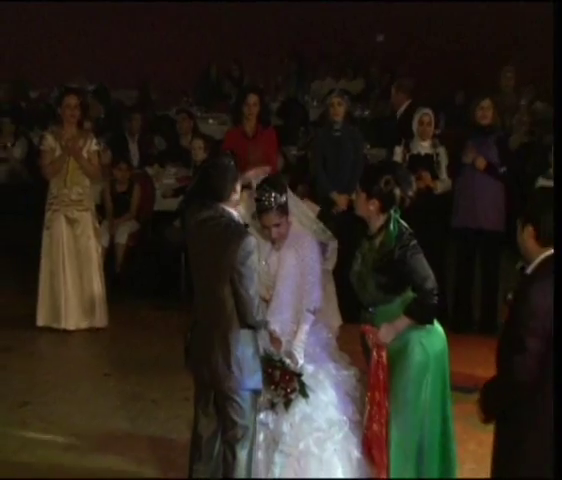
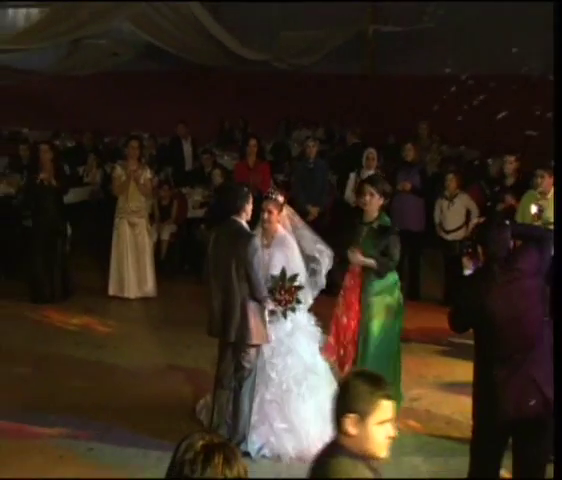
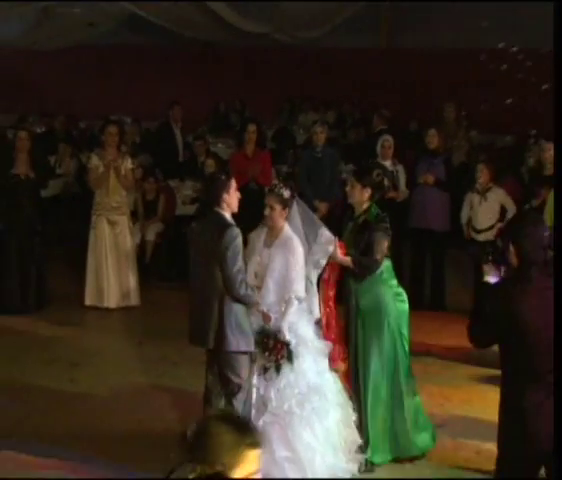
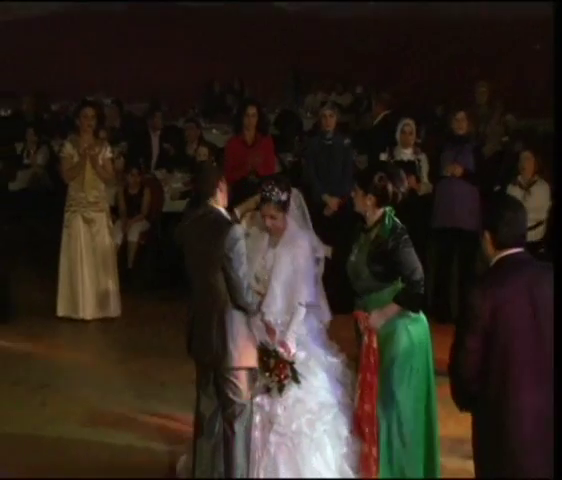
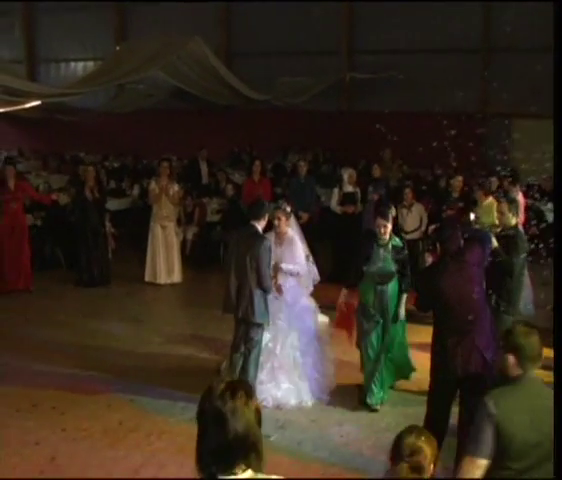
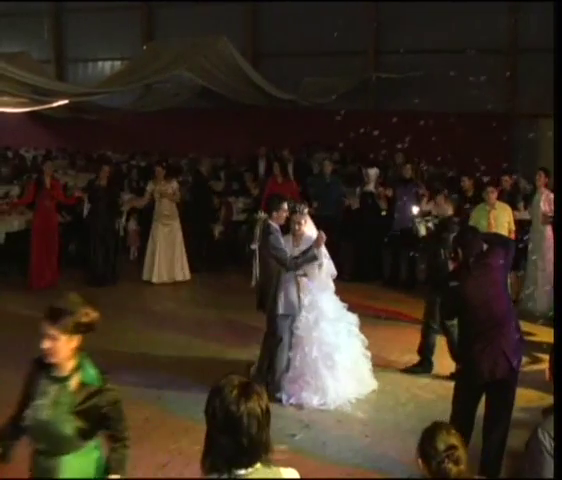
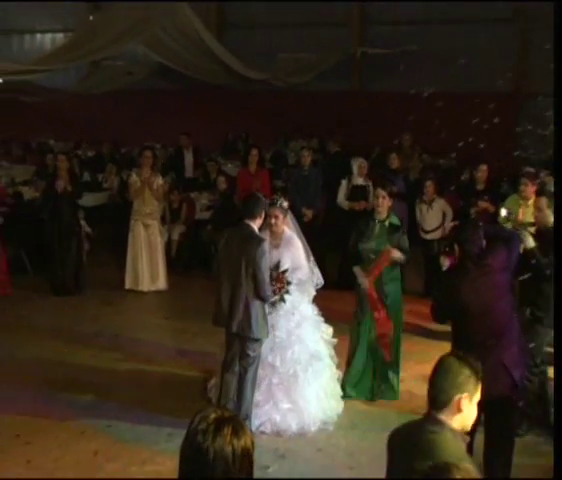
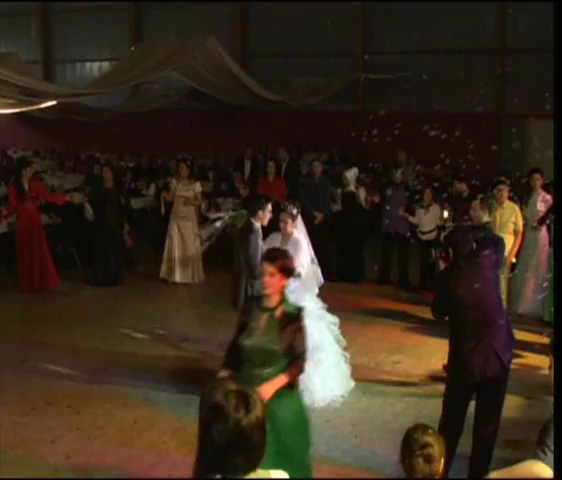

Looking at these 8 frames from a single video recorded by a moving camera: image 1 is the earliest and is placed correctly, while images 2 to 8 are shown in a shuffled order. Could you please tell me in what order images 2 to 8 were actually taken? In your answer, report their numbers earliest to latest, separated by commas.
4, 3, 2, 7, 5, 8, 6
